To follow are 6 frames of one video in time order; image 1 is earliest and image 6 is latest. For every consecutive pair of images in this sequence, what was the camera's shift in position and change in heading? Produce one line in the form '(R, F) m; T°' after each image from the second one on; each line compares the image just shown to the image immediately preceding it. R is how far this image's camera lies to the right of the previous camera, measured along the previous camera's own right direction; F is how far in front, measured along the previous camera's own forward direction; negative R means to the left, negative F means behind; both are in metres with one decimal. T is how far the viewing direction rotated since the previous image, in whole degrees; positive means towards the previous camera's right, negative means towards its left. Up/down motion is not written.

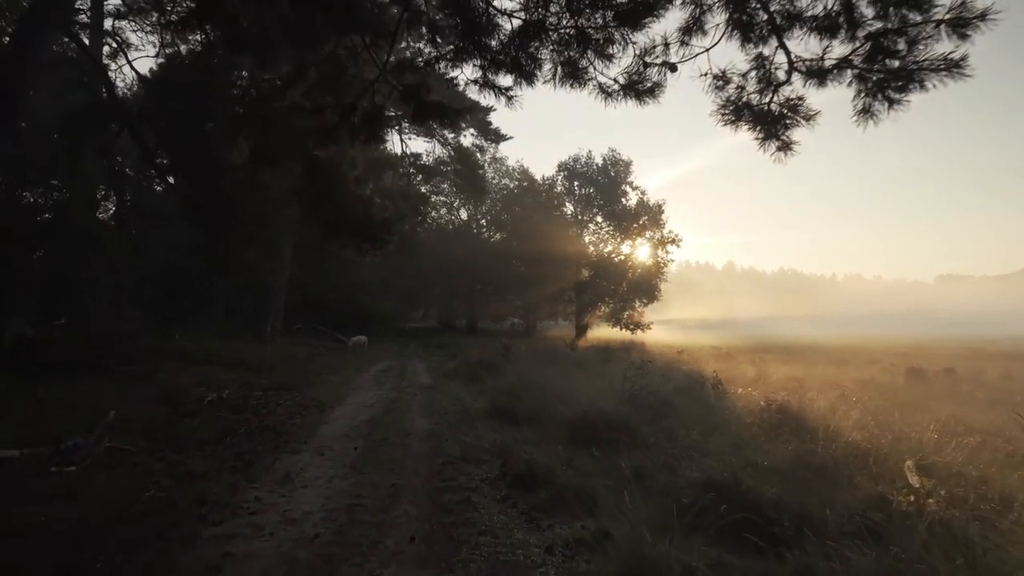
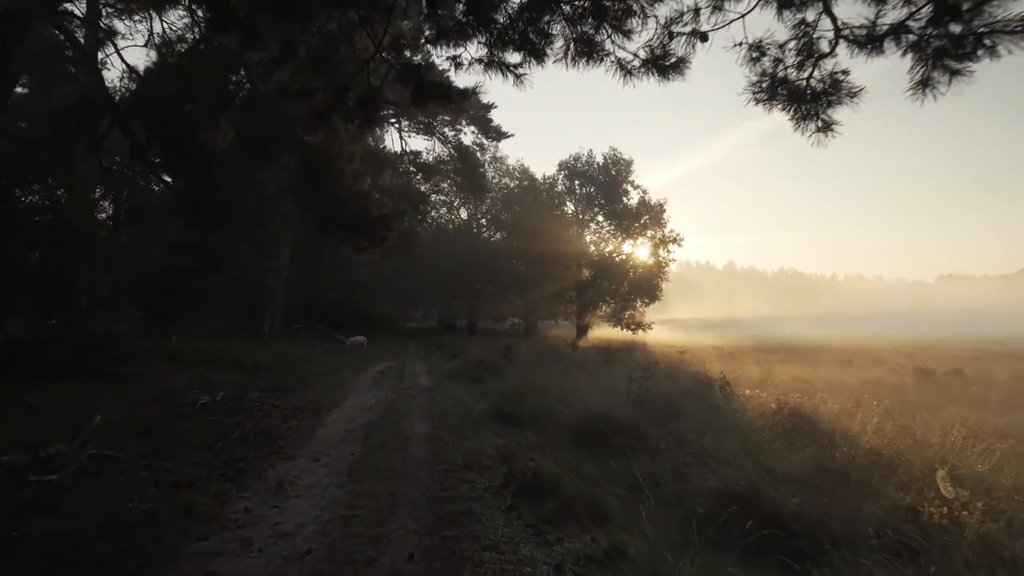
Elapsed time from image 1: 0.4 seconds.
(-0.1, +0.4) m; 0°
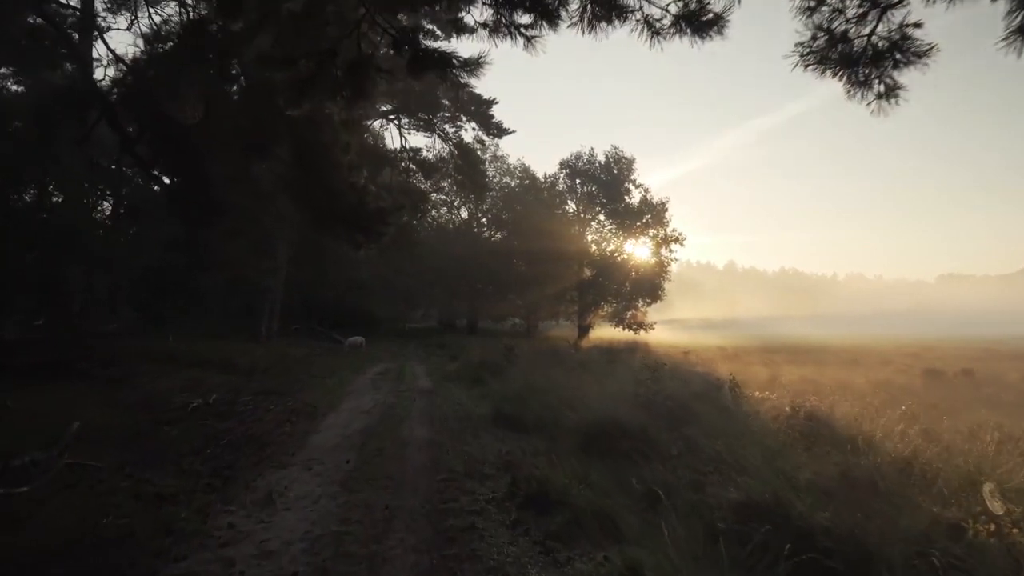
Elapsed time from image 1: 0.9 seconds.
(-0.1, +0.5) m; 0°
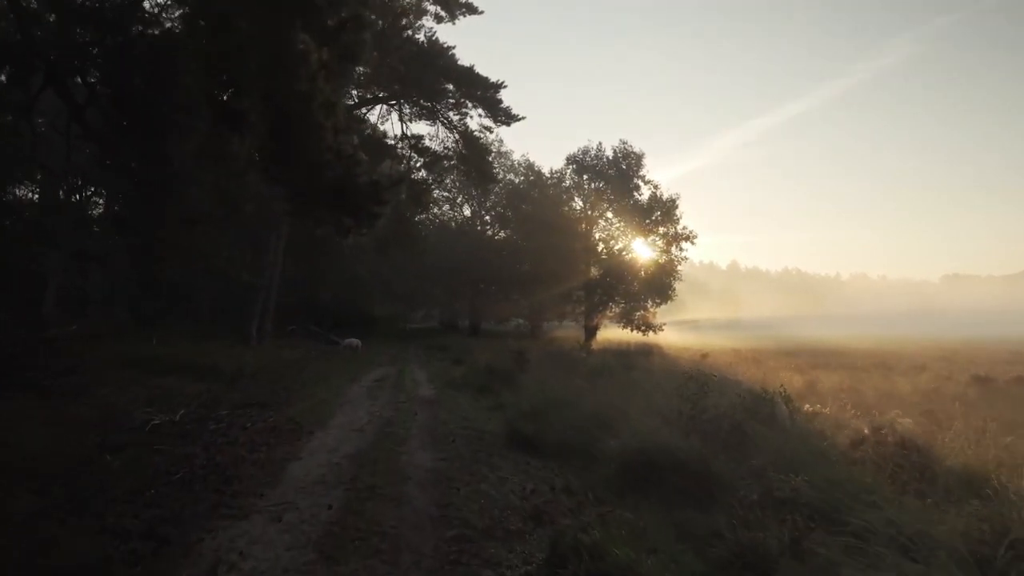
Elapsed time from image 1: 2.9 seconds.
(-0.3, +2.0) m; 0°
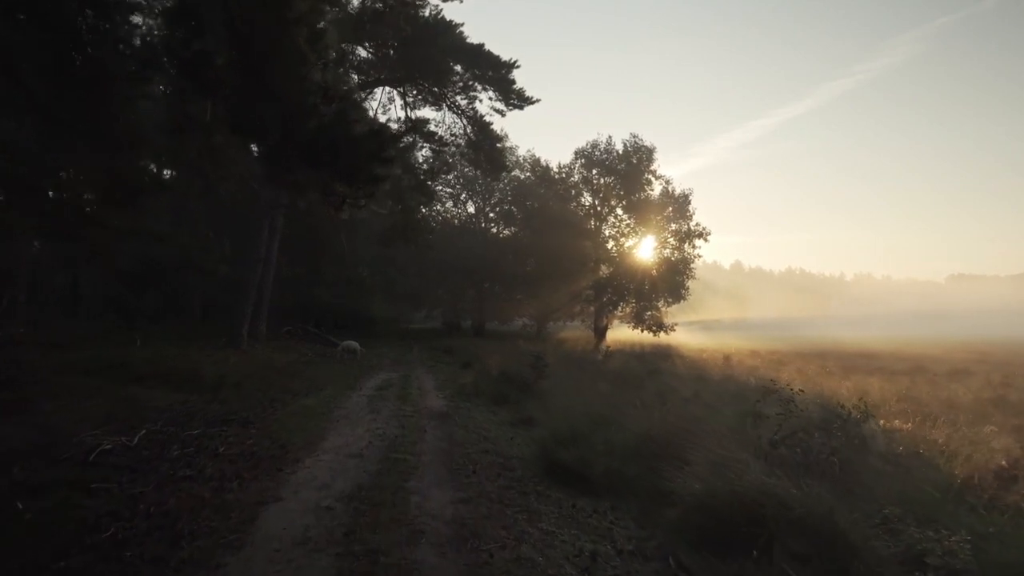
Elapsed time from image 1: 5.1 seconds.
(-0.5, +2.1) m; 0°
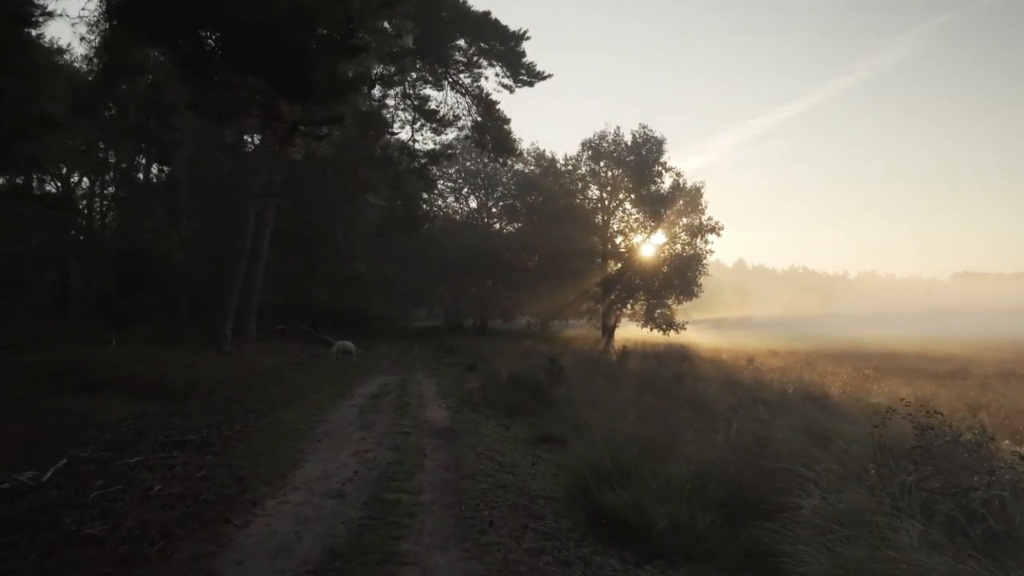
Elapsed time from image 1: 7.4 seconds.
(-0.3, +2.3) m; 0°
